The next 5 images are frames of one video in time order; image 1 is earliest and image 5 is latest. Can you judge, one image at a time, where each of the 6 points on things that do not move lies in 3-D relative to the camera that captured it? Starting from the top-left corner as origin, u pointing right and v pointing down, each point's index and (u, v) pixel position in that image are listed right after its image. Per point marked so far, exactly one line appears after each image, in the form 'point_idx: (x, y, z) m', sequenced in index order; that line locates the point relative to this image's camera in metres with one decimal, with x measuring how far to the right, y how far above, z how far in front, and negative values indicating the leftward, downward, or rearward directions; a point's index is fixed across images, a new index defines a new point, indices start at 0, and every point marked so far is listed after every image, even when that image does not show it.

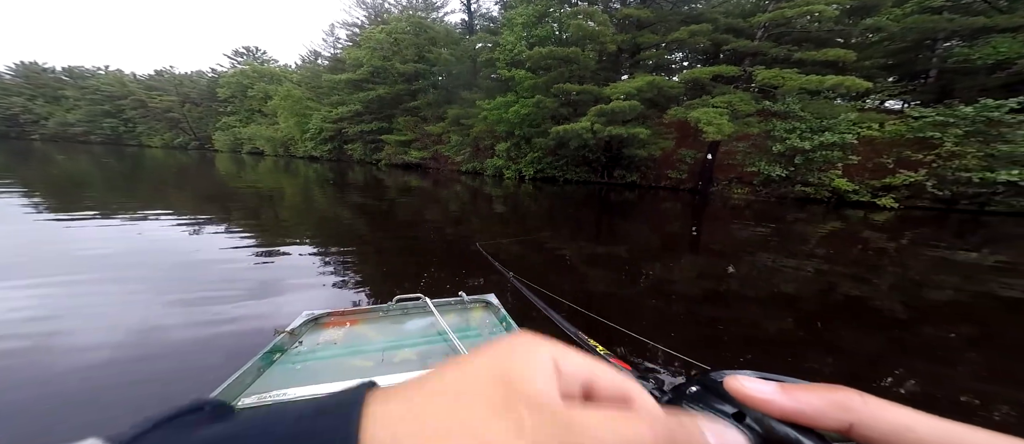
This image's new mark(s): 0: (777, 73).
0: (+4.9, +2.8, +6.5) m
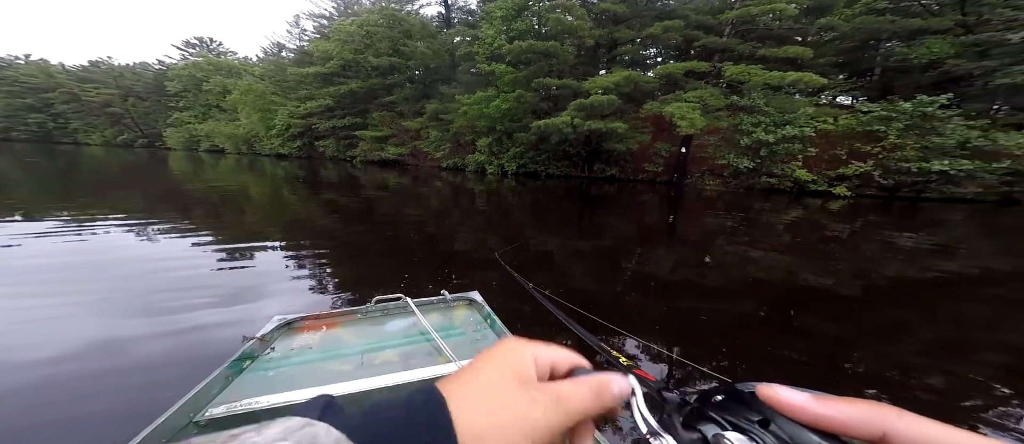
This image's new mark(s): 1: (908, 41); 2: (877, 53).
0: (+4.5, +3.0, +7.0) m
1: (+7.9, +3.6, +7.0) m
2: (+7.5, +3.4, +7.2) m
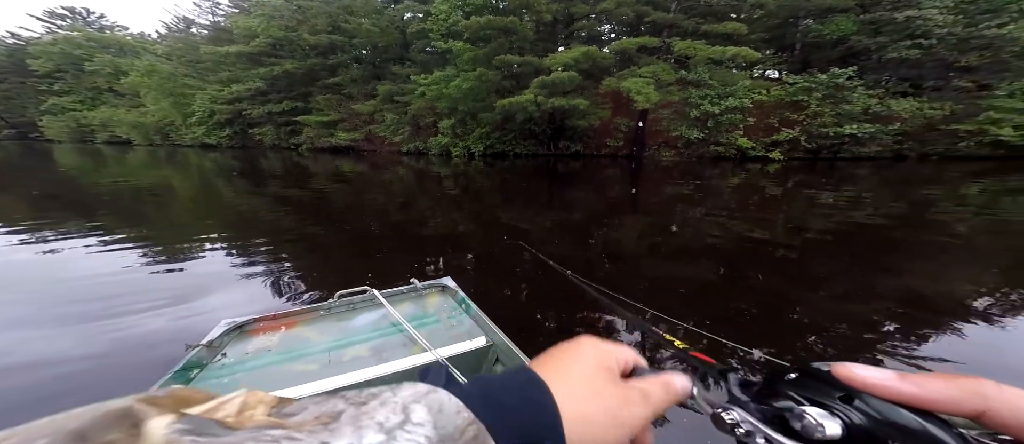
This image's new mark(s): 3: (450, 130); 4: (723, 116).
0: (+3.7, +3.7, +7.5) m
1: (+7.0, +4.6, +8.0) m
2: (+6.6, +4.4, +8.2) m
3: (-1.7, +2.4, +9.2) m
4: (+4.7, +2.4, +7.9) m
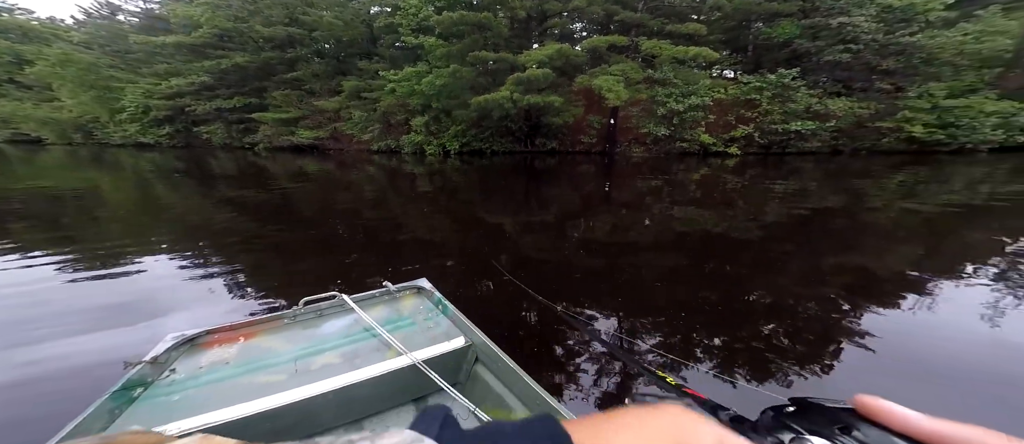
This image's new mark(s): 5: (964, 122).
0: (+3.2, +3.9, +7.8) m
1: (+6.3, +4.9, +8.7) m
2: (+5.9, +4.7, +8.8) m
3: (-2.3, +2.4, +8.9) m
4: (+4.2, +2.6, +8.4) m
5: (+10.1, +2.2, +8.0) m
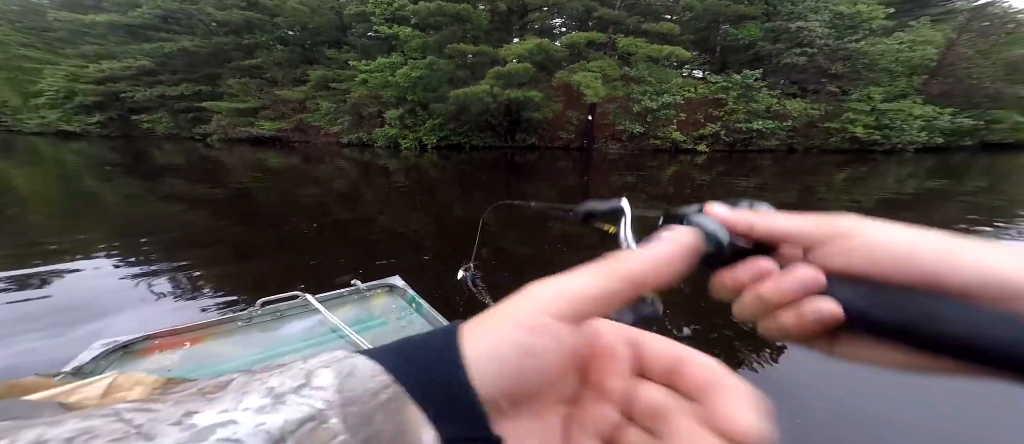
0: (+2.8, +4.0, +7.9) m
1: (+5.7, +5.1, +9.1) m
2: (+5.3, +4.9, +9.2) m
3: (-2.8, +2.4, +8.5) m
4: (+3.7, +2.7, +8.7) m
5: (+9.7, +2.4, +8.8) m
